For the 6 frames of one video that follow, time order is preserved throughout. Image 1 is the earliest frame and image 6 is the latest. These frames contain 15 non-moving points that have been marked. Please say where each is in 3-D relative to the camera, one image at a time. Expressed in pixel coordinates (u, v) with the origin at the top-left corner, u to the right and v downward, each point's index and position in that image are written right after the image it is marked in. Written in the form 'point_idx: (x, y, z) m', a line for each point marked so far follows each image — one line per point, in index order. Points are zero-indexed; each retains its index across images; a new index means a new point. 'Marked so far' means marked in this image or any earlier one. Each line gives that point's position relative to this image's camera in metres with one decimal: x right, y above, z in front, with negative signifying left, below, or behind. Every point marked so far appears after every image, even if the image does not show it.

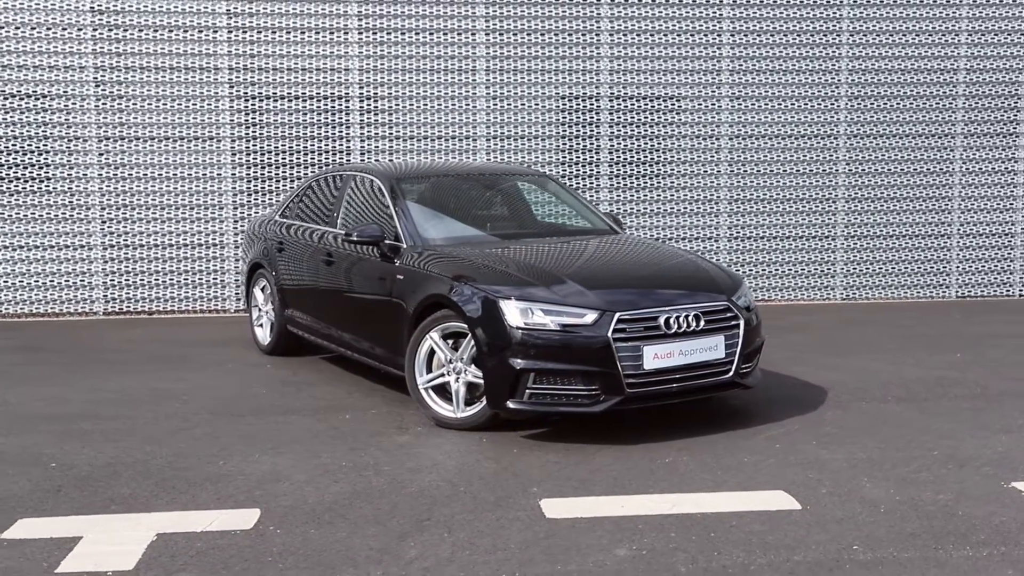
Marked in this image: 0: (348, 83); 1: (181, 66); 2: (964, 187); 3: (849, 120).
0: (-1.6, +2.0, +11.0) m
1: (-3.2, +2.1, +10.7) m
2: (+4.8, +1.1, +12.0) m
3: (+3.6, +1.8, +11.8) m
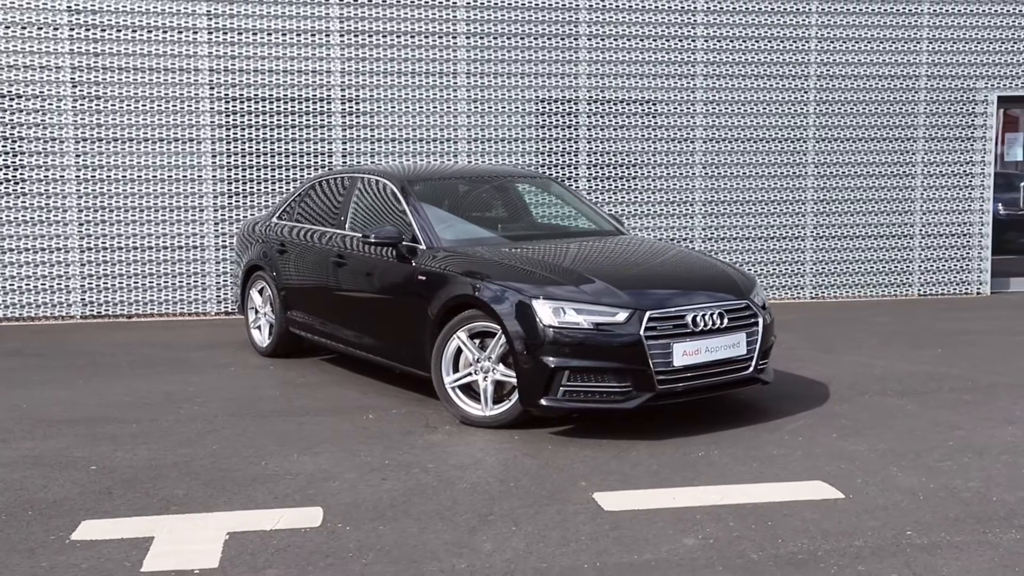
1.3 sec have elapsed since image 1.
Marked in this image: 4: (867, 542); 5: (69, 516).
0: (-1.8, +2.0, +11.0) m
1: (-3.4, +2.1, +10.6) m
2: (+4.6, +1.1, +12.4) m
3: (+3.3, +1.8, +12.1) m
4: (+1.3, -0.9, +4.1) m
5: (-1.8, -0.9, +4.5) m
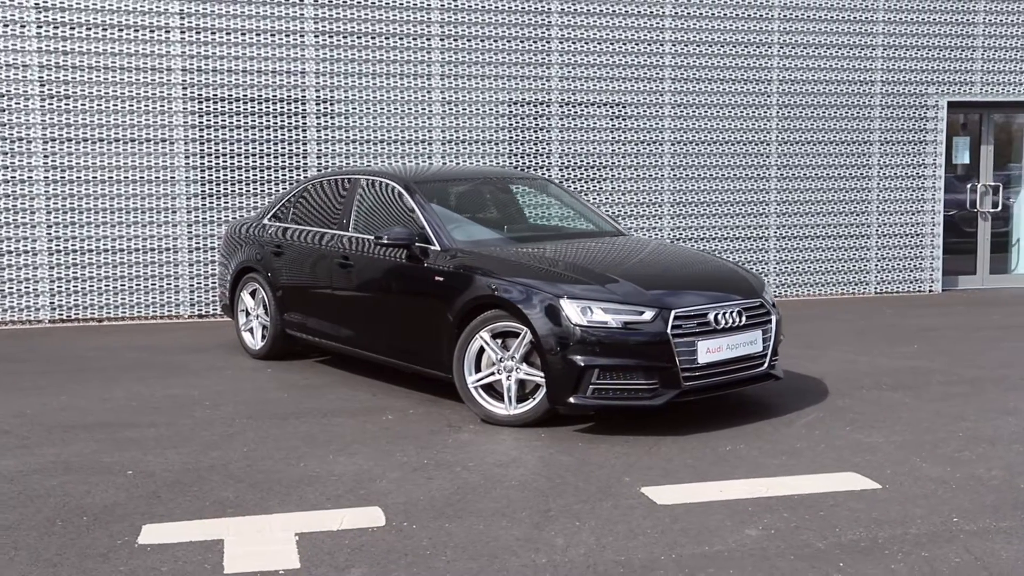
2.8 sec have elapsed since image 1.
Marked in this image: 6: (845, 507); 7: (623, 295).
0: (-2.0, +2.0, +10.9) m
1: (-3.6, +2.1, +10.4) m
2: (+4.2, +1.1, +12.8) m
3: (+3.0, +1.8, +12.4) m
4: (+1.6, -0.9, +4.3) m
5: (-1.5, -0.9, +4.5) m
6: (+1.4, -0.9, +4.6) m
7: (+0.6, 0.0, +5.9) m
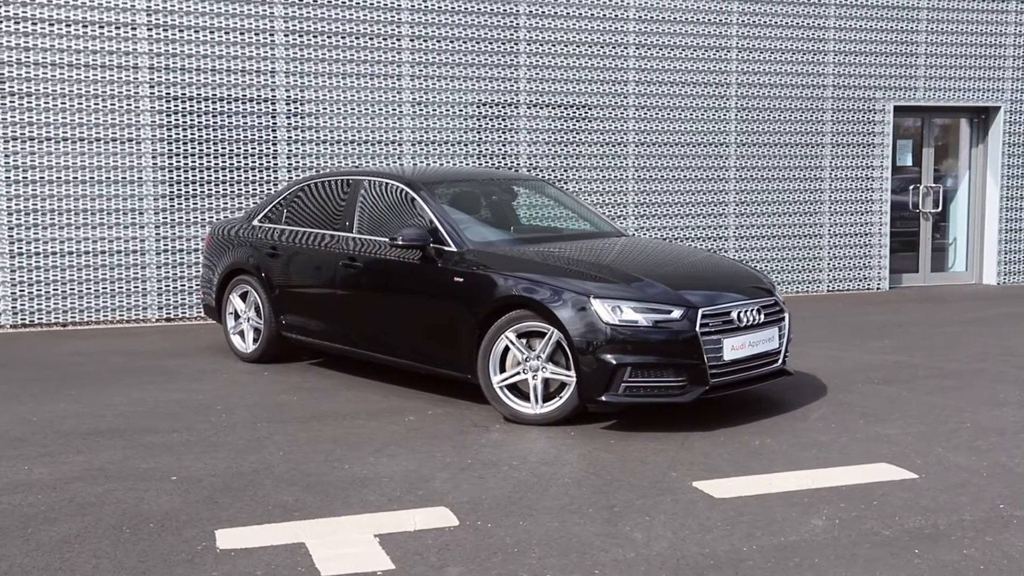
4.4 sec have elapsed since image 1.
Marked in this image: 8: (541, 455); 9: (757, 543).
0: (-2.3, +2.0, +10.8) m
1: (-3.8, +2.0, +10.2) m
2: (+3.8, +1.1, +13.2) m
3: (+2.6, +1.8, +12.7) m
4: (+1.9, -0.9, +4.5) m
5: (-1.3, -0.9, +4.4) m
6: (+1.7, -0.9, +4.8) m
7: (+0.7, 0.0, +6.0) m
8: (+0.1, -0.8, +5.5) m
9: (+0.9, -1.0, +4.2) m
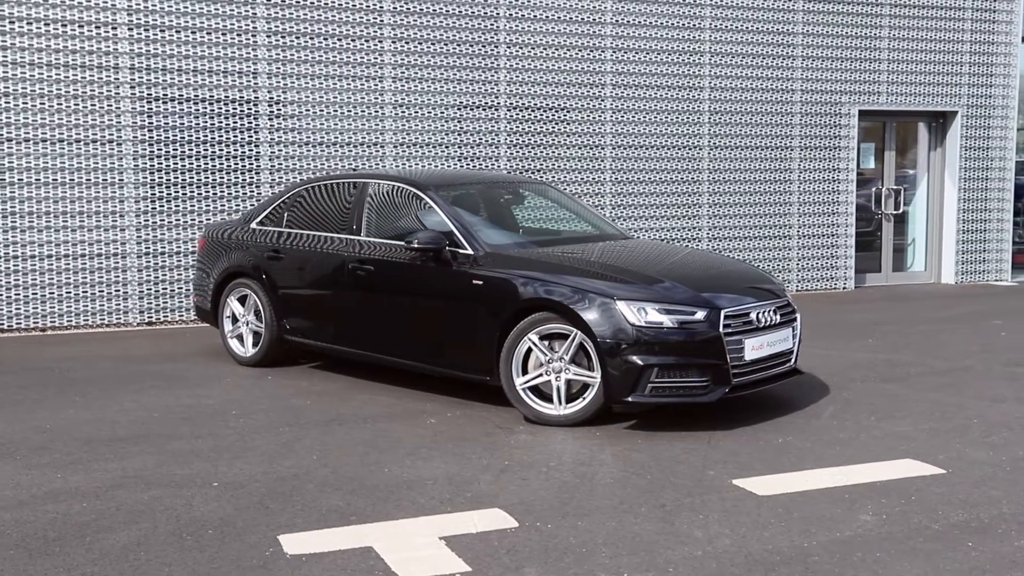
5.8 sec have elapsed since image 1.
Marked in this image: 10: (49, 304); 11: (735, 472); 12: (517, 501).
0: (-2.5, +1.9, +10.7) m
1: (-3.9, +2.0, +10.0) m
2: (+3.5, +1.1, +13.5) m
3: (+2.3, +1.8, +12.9) m
4: (+2.1, -0.9, +4.7) m
5: (-1.0, -1.0, +4.4) m
6: (+1.9, -0.9, +5.0) m
7: (+0.9, 0.0, +6.1) m
8: (+0.3, -0.8, +5.6) m
9: (+1.2, -1.0, +4.3) m
10: (-4.2, -0.1, +10.1) m
11: (+1.1, -0.9, +5.3) m
12: (0.0, -0.9, +4.8) m
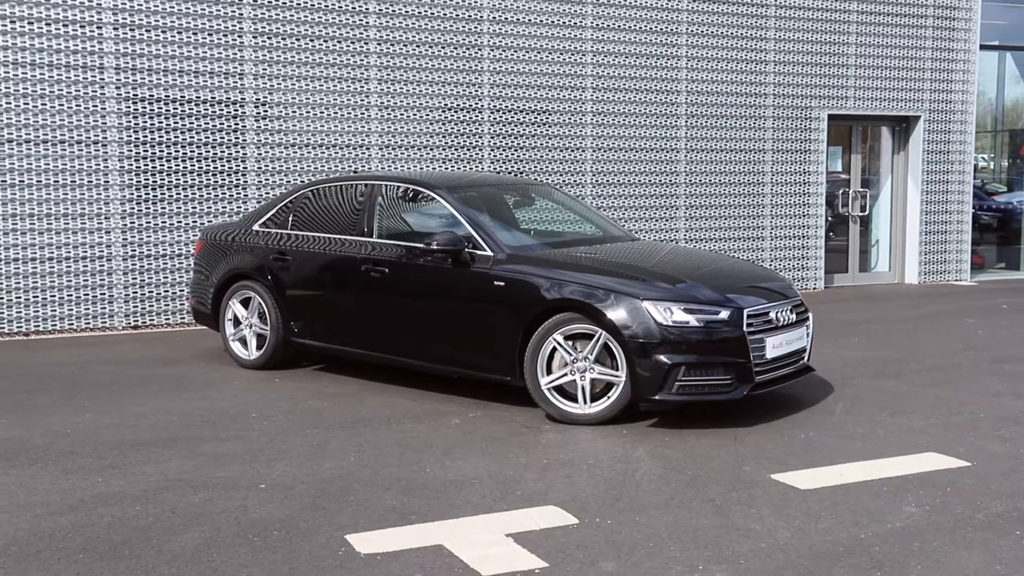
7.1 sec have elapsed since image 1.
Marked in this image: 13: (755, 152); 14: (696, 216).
0: (-2.6, +1.9, +10.6) m
1: (-4.0, +2.0, +9.8) m
2: (+3.2, +1.1, +13.7) m
3: (+2.1, +1.8, +13.1) m
4: (+2.3, -0.9, +4.9) m
5: (-0.8, -1.0, +4.4) m
6: (+2.1, -0.9, +5.1) m
7: (+1.0, 0.0, +6.2) m
8: (+0.5, -0.8, +5.7) m
9: (+1.4, -1.0, +4.5) m
10: (-4.2, -0.2, +9.9) m
11: (+1.3, -0.9, +5.4) m
12: (+0.2, -0.9, +4.9) m
13: (+3.0, +1.7, +13.6) m
14: (+2.2, +0.9, +13.2) m
